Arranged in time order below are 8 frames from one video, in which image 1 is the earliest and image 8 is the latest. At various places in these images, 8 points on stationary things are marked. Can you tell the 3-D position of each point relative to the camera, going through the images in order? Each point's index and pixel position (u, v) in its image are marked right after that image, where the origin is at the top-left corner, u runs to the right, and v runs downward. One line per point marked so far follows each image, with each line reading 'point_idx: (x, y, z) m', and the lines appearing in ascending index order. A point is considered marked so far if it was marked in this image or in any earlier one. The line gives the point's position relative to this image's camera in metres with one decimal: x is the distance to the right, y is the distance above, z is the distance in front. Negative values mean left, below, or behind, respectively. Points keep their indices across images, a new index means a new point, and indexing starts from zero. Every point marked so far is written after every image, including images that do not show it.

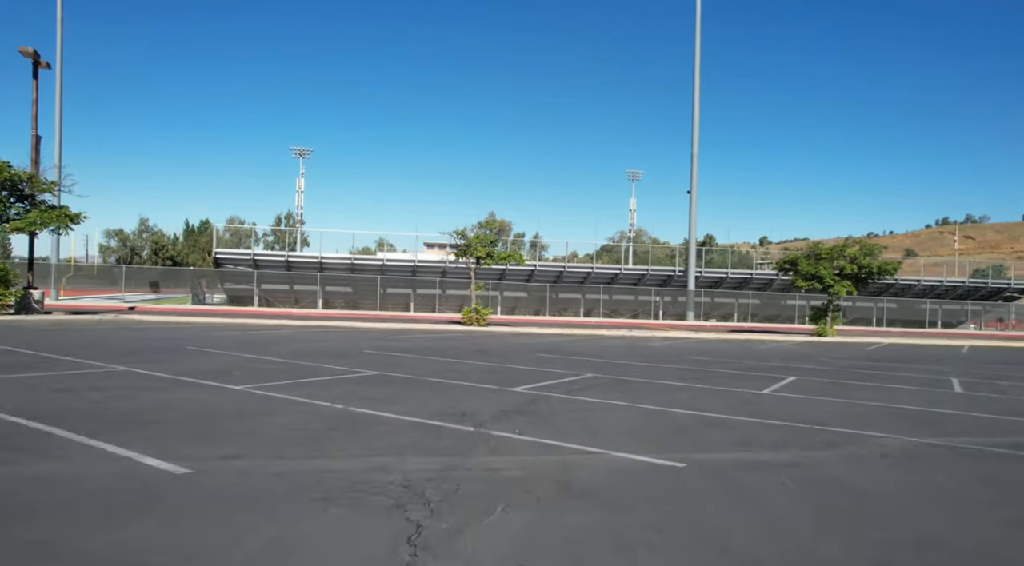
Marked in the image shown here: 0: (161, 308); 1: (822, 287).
0: (-9.1, -0.7, +18.4) m
1: (+6.9, -0.1, +15.6) m
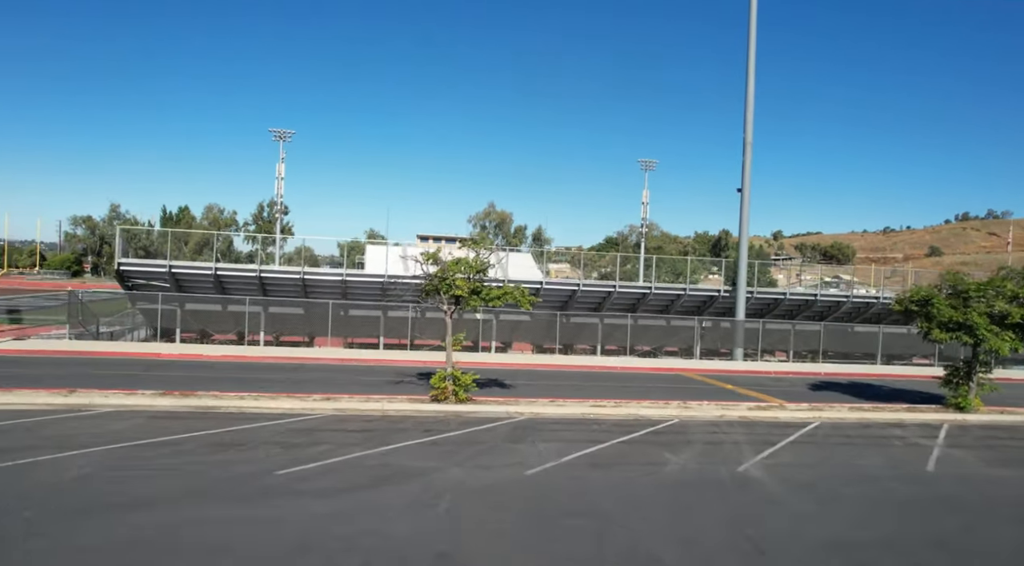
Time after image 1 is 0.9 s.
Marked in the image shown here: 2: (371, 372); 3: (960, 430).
0: (-9.1, -1.2, +13.3) m
1: (+6.9, -0.9, +10.5) m
2: (-2.5, -1.6, +12.6) m
3: (+6.2, -2.0, +9.5) m
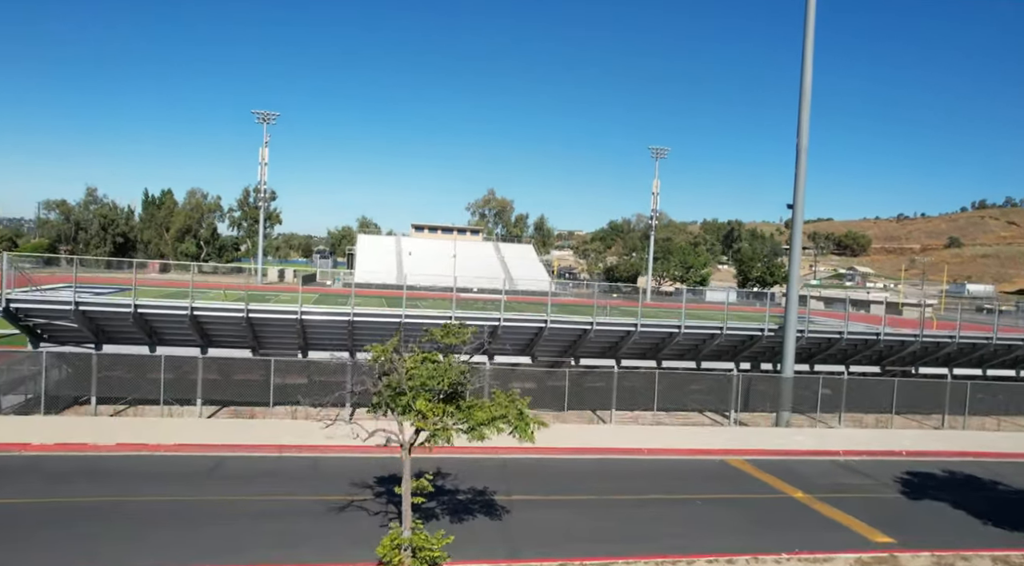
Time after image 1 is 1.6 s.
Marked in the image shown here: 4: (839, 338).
0: (-9.2, -2.1, +9.9) m
1: (+6.8, -2.0, +7.1) m
2: (-2.6, -2.5, +9.2) m
3: (+6.1, -3.2, +6.1) m
4: (+7.5, -1.2, +16.3) m
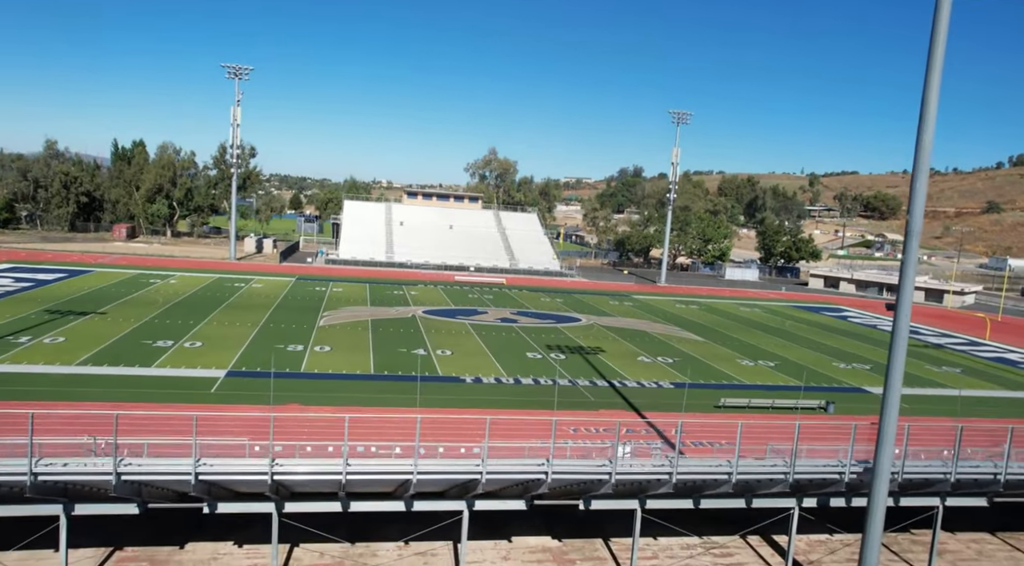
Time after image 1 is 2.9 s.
0: (-9.5, -4.4, +5.7) m
1: (+6.5, -4.9, +2.8) m
2: (-2.9, -5.0, +5.1) m
3: (+5.8, -6.1, +2.0) m
4: (+7.3, -3.2, +11.9) m
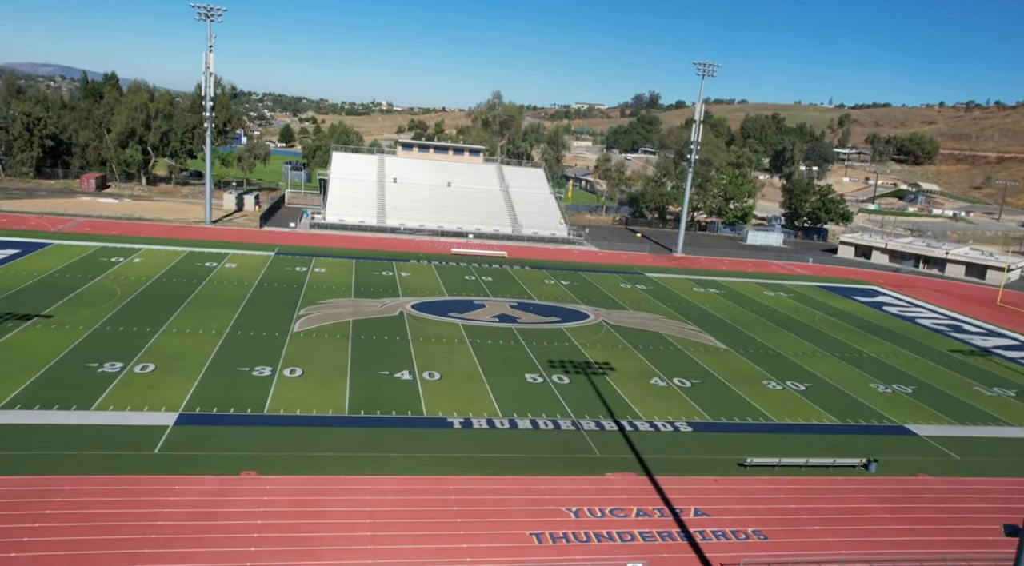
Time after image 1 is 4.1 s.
0: (-9.9, -7.2, +3.1) m
1: (+6.1, -8.3, +0.1) m
2: (-3.3, -8.0, +2.5) m
3: (+5.3, -9.6, -0.5) m
4: (+7.0, -5.5, +8.9) m
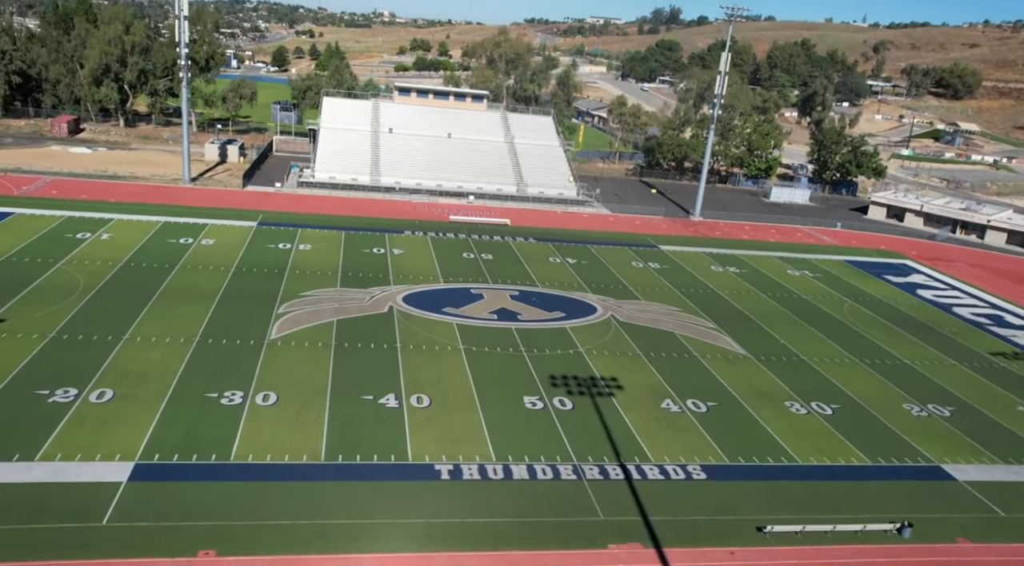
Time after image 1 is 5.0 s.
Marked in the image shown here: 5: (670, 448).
0: (-10.3, -10.0, +1.7) m
1: (+5.6, -11.7, -1.3) m
2: (-3.8, -11.0, +1.2) m
3: (+4.8, -13.1, -1.7) m
4: (+6.6, -7.9, +7.1) m
5: (+4.4, -4.5, +19.5) m
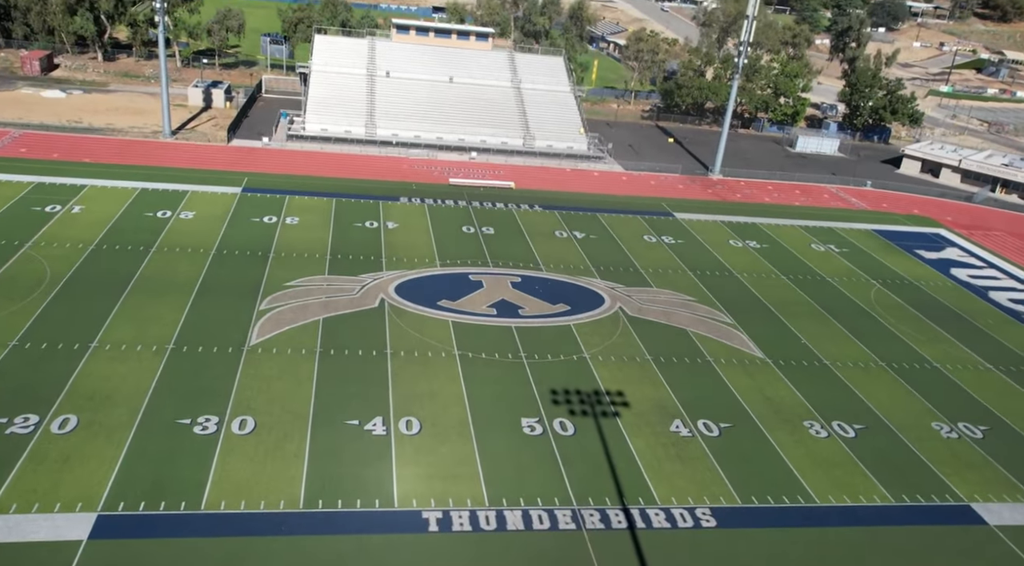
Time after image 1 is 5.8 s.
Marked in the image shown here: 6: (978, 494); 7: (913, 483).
0: (-10.7, -12.8, +1.4) m
1: (+5.1, -15.1, -1.5) m
2: (-4.2, -14.0, +0.9) m
3: (+4.3, -16.5, -1.8) m
4: (+6.3, -10.1, +6.2) m
5: (+4.3, -5.2, +18.0) m
6: (+12.4, -5.6, +18.7) m
7: (+10.7, -5.3, +18.9) m
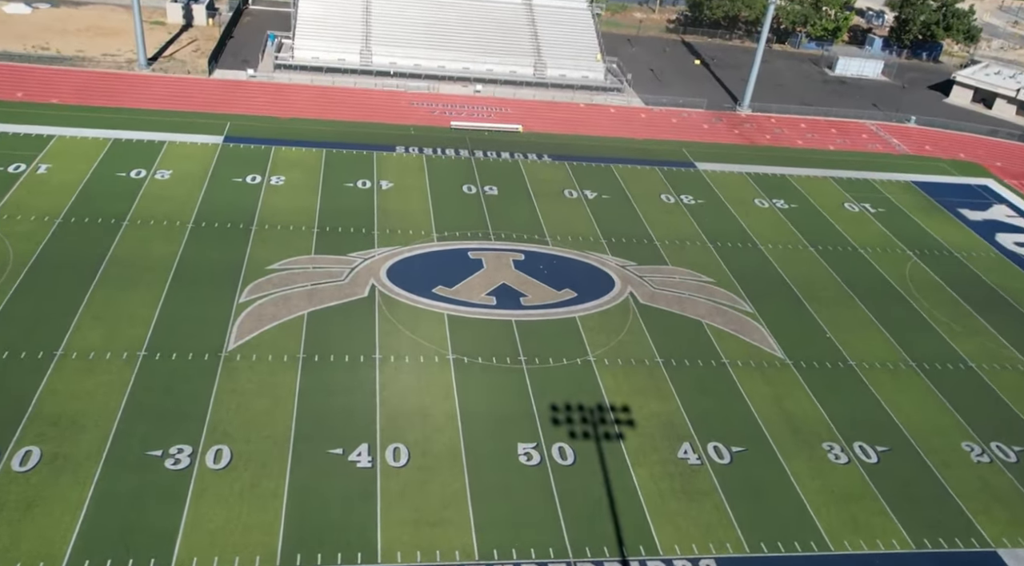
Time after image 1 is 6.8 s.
0: (-11.3, -16.3, +2.4) m
1: (+4.4, -19.3, -0.4) m
2: (-4.8, -17.6, +2.0) m
3: (+3.6, -20.7, -0.3) m
4: (+5.8, -13.0, +6.2) m
5: (+4.1, -5.8, +17.0) m
6: (+12.2, -6.3, +17.5) m
7: (+10.6, -5.9, +17.7) m
